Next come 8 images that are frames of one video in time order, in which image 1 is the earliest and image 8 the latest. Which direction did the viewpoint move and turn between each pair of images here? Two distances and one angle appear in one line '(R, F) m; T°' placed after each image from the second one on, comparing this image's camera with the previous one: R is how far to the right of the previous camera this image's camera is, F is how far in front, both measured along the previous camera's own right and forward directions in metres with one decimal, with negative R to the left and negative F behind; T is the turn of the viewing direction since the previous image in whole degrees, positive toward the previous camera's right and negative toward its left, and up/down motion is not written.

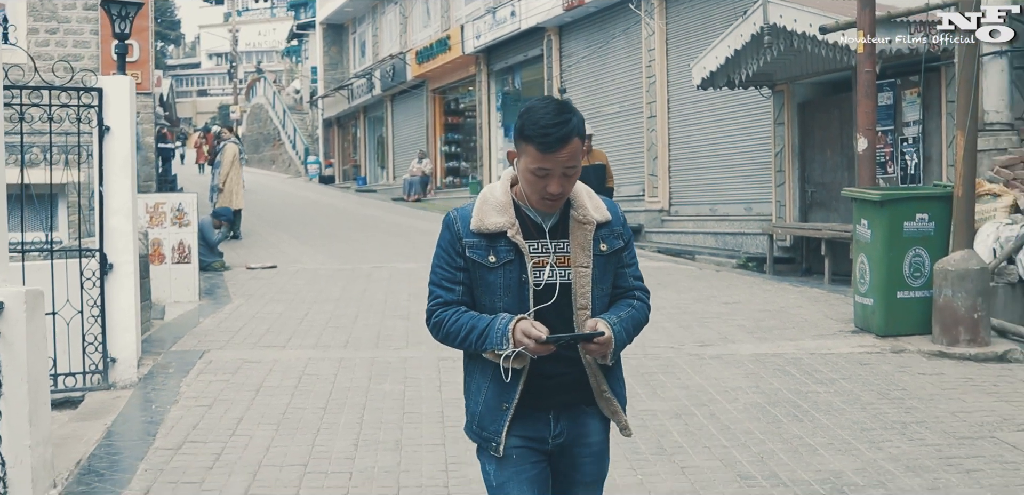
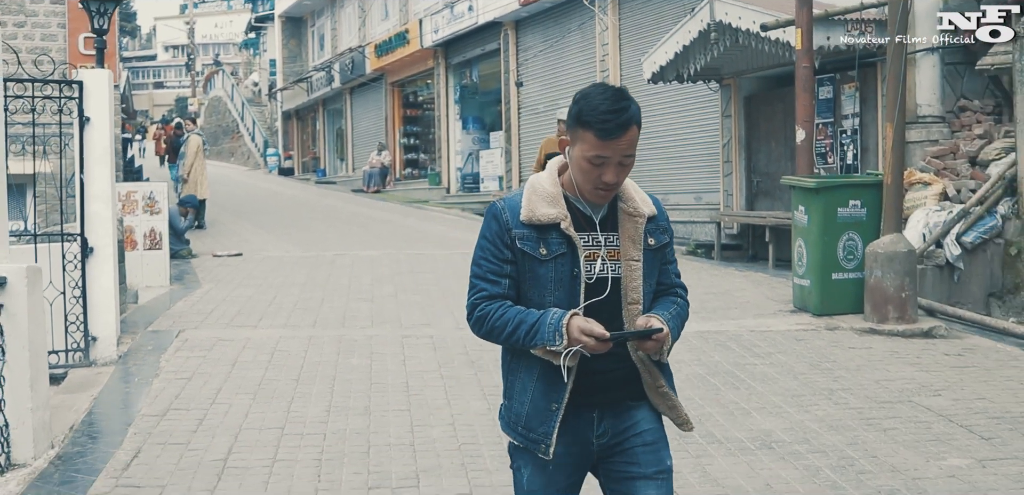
(0.0, -0.5) m; +2°
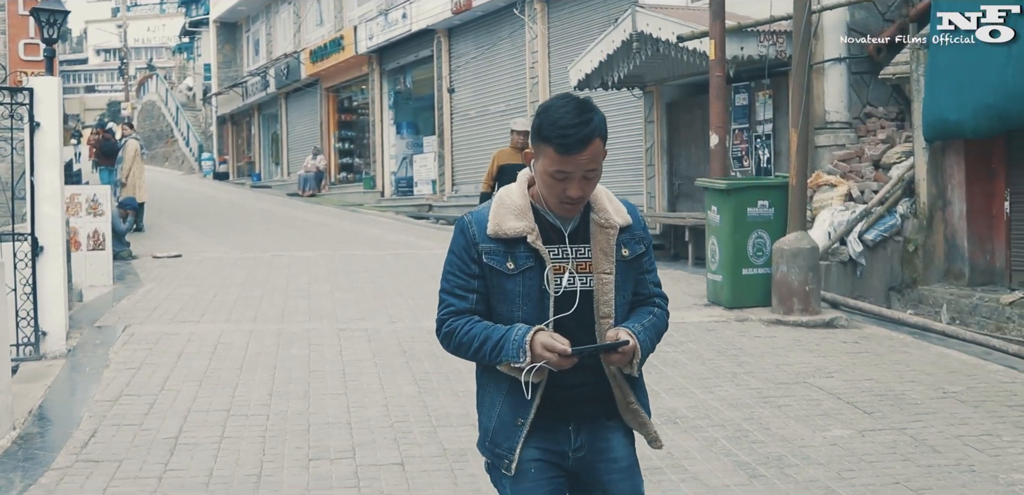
(0.0, -0.5) m; +3°
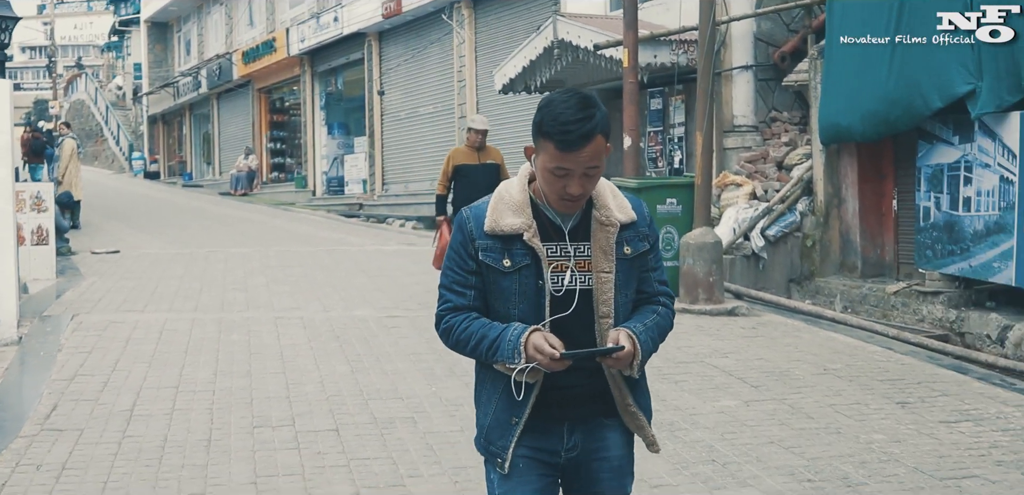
(0.0, -0.7) m; +3°
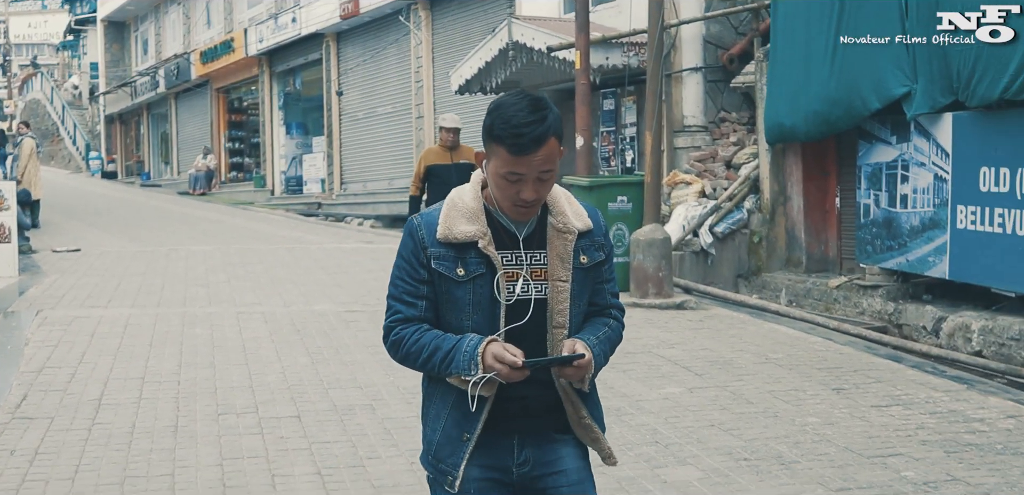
(0.0, -0.3) m; +2°
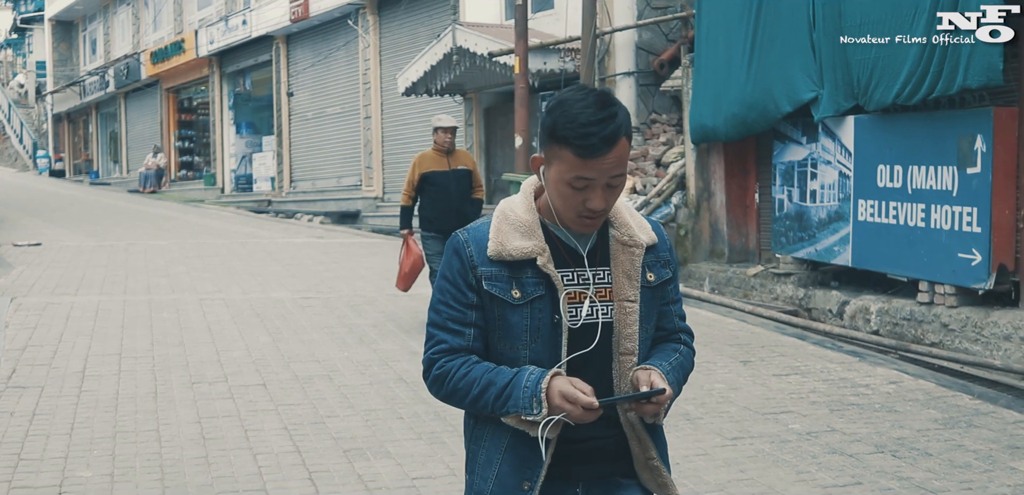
(0.0, -0.8) m; +2°
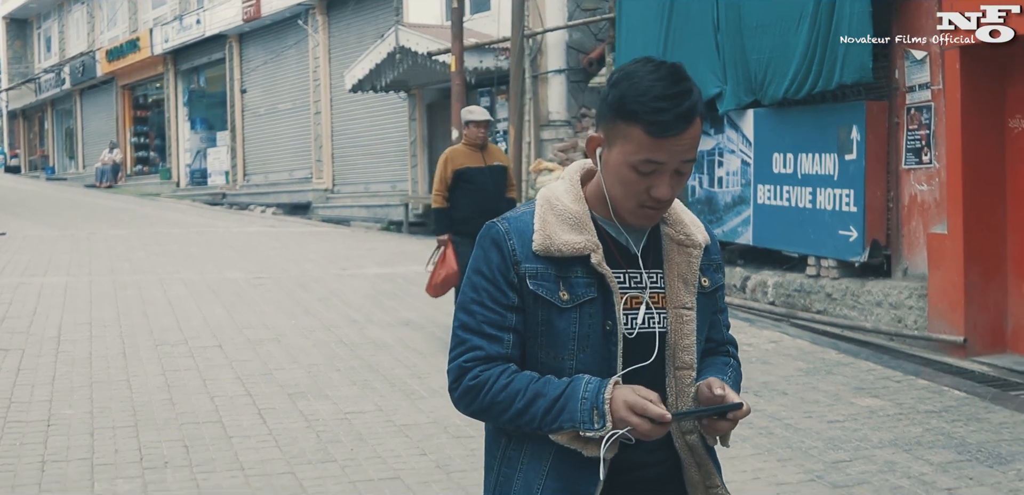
(+0.2, -1.0) m; +2°
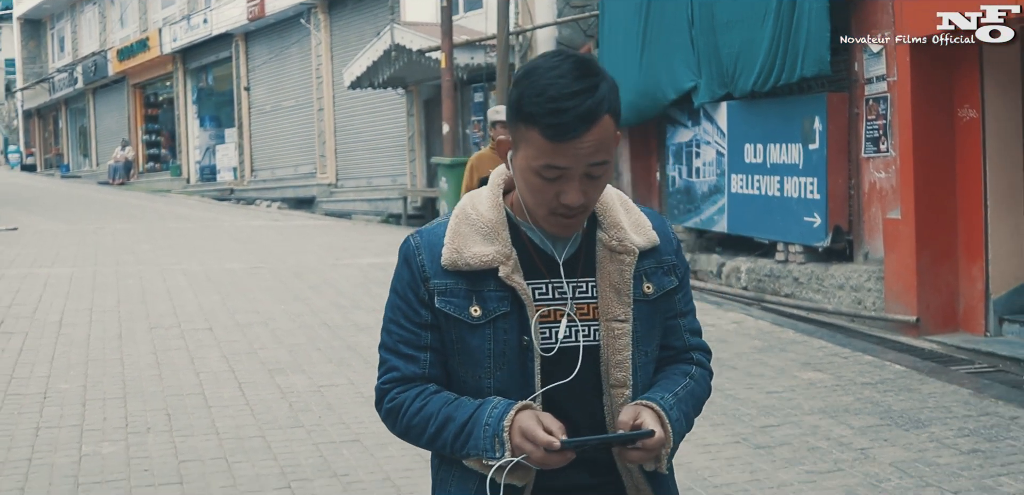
(+0.3, -0.5) m; -1°
